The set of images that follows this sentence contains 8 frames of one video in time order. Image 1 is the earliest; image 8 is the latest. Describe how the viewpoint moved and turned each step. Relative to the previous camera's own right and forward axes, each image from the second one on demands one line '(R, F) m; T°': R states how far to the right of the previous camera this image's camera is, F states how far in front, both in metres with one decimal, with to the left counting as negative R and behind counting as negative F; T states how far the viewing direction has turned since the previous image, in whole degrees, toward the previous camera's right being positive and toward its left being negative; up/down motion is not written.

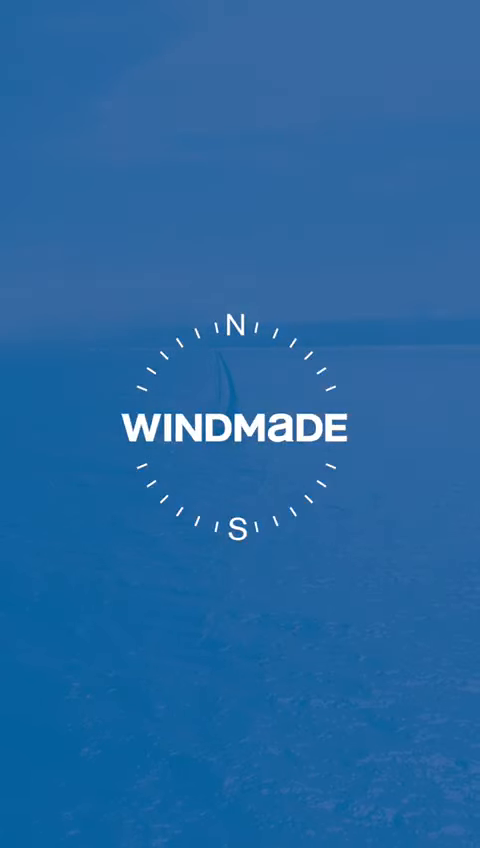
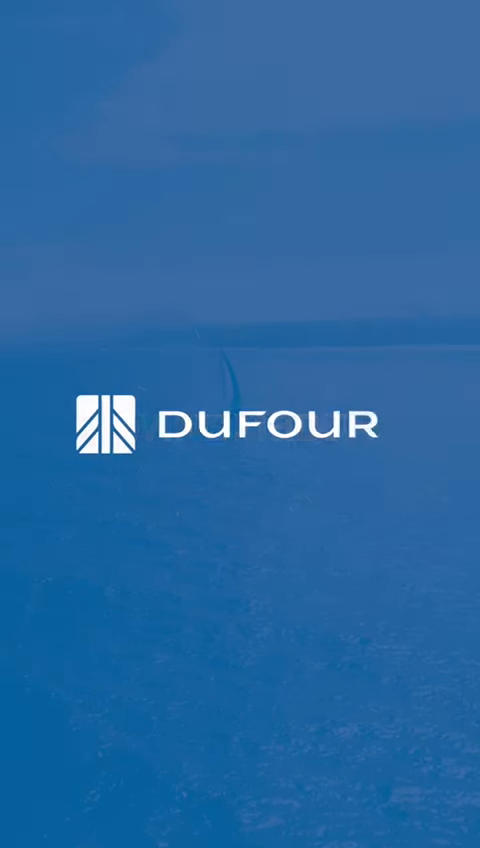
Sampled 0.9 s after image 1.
(0.0, +0.2) m; 0°
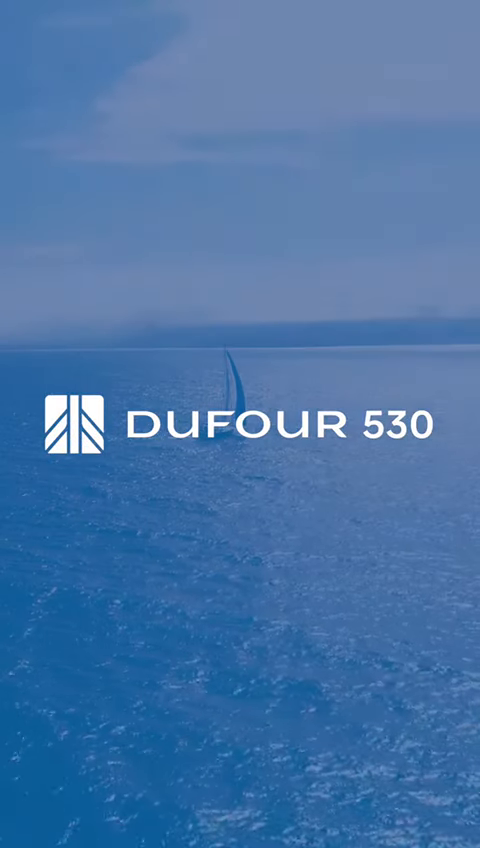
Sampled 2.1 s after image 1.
(+0.2, +0.4) m; 0°
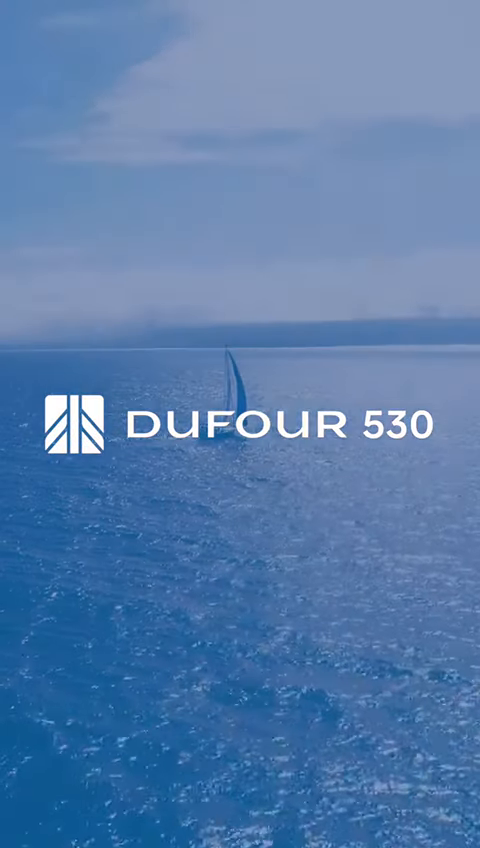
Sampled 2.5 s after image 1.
(0.0, -2.0) m; 0°
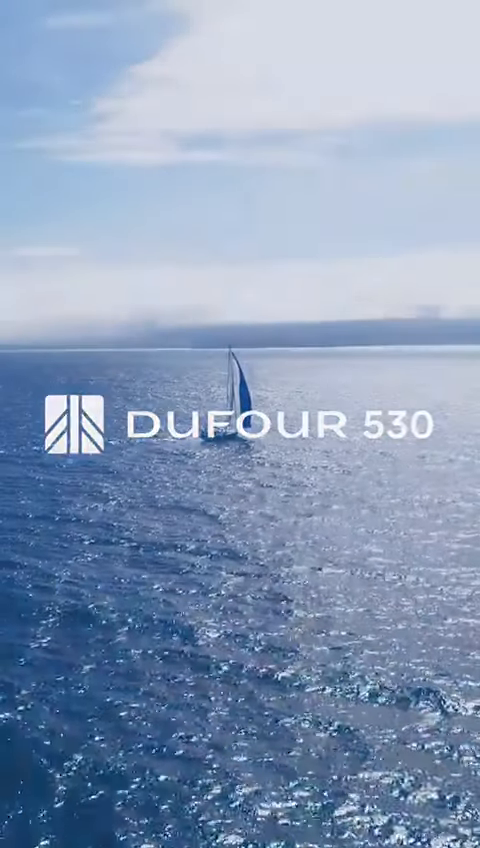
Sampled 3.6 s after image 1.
(-0.1, +0.7) m; 0°
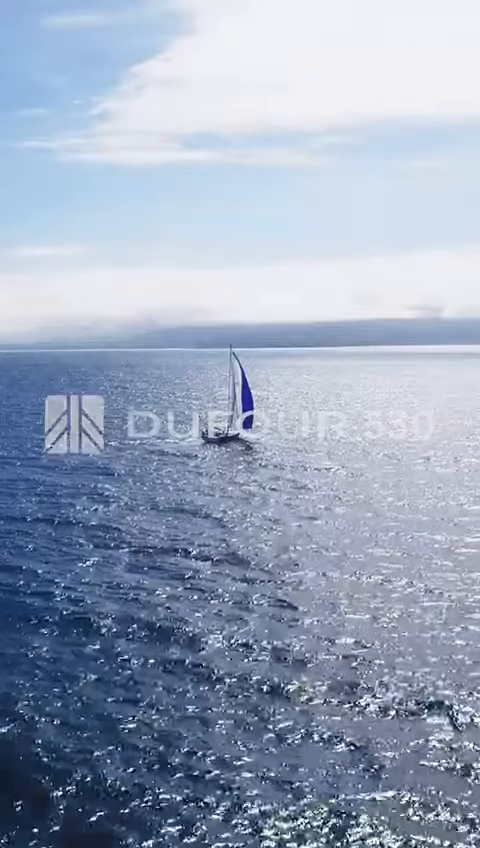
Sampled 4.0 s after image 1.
(0.0, +0.2) m; 0°
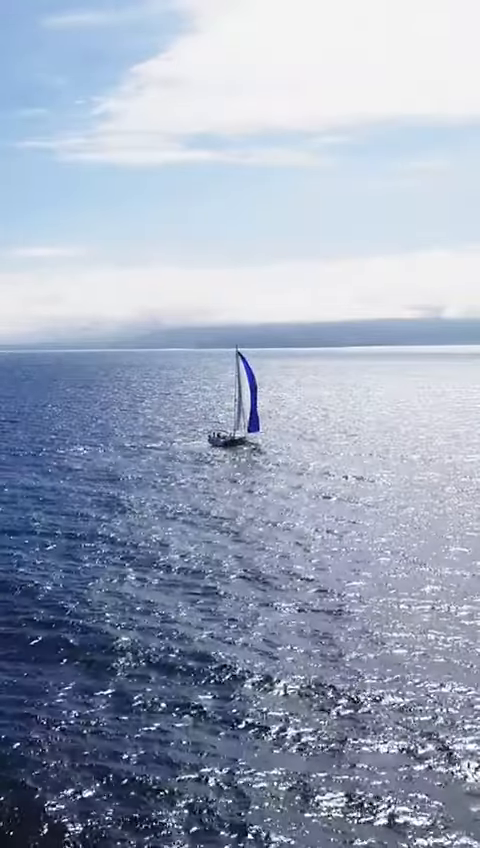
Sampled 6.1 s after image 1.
(-0.2, +0.9) m; 0°
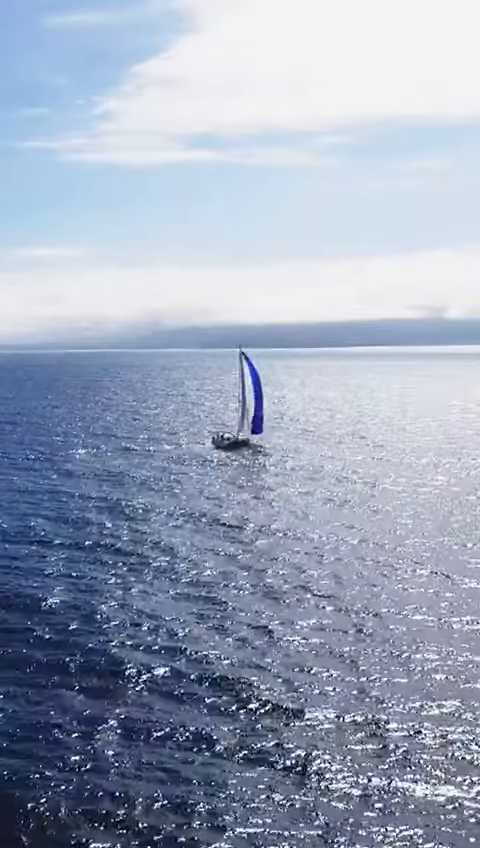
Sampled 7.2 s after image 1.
(-0.1, +0.9) m; 0°
